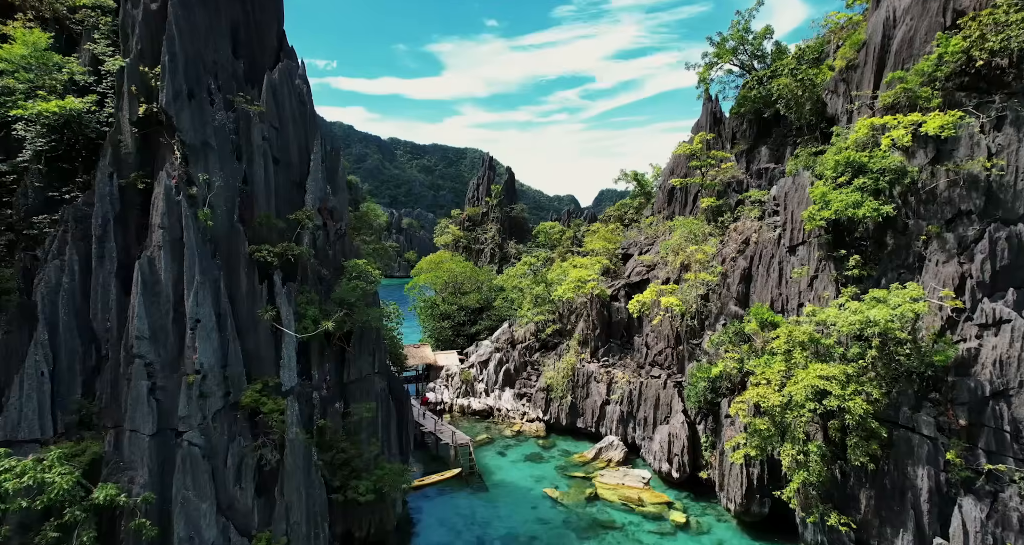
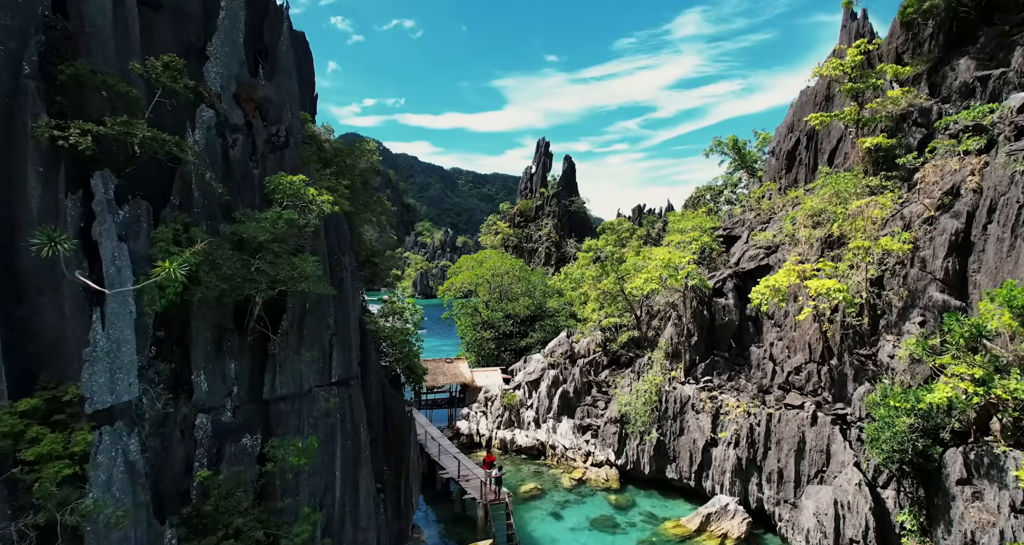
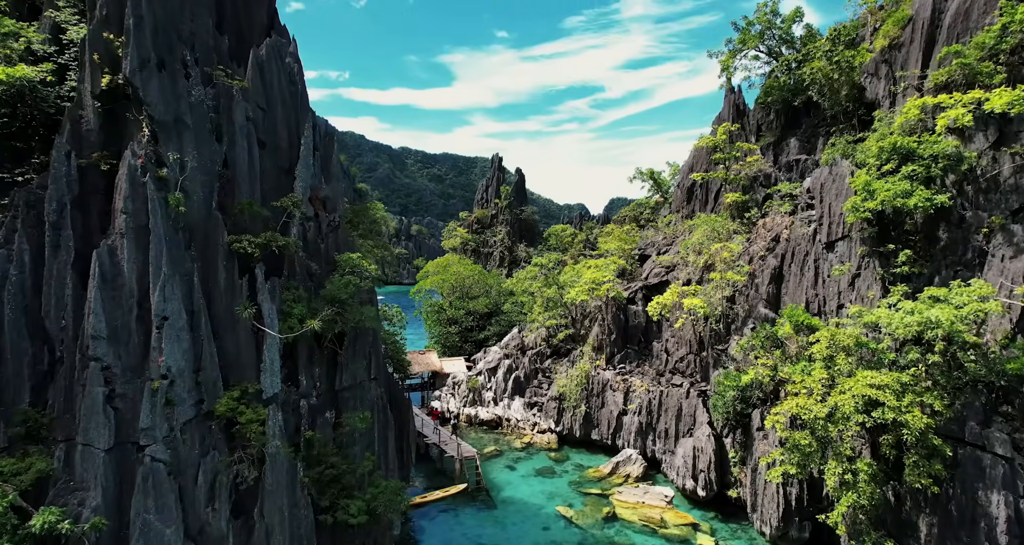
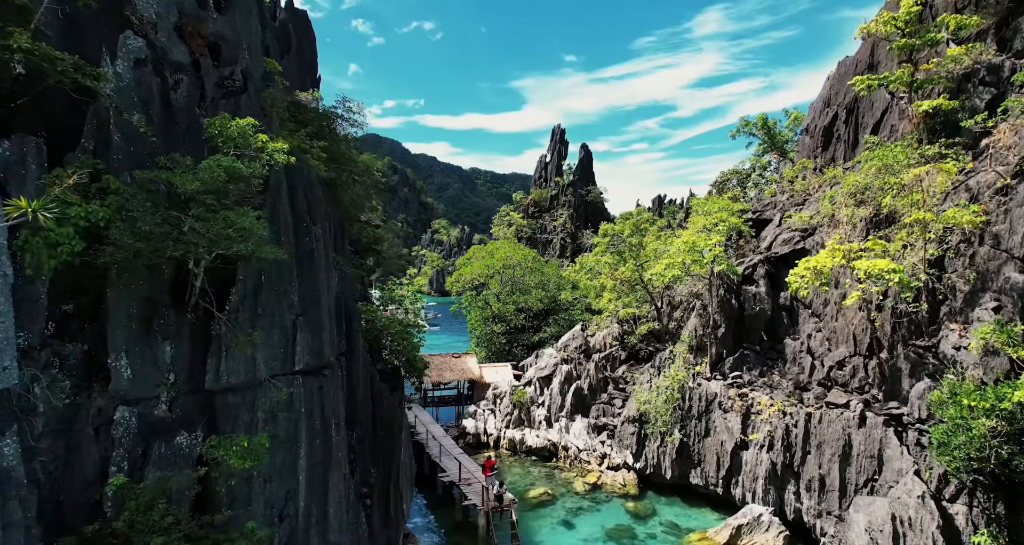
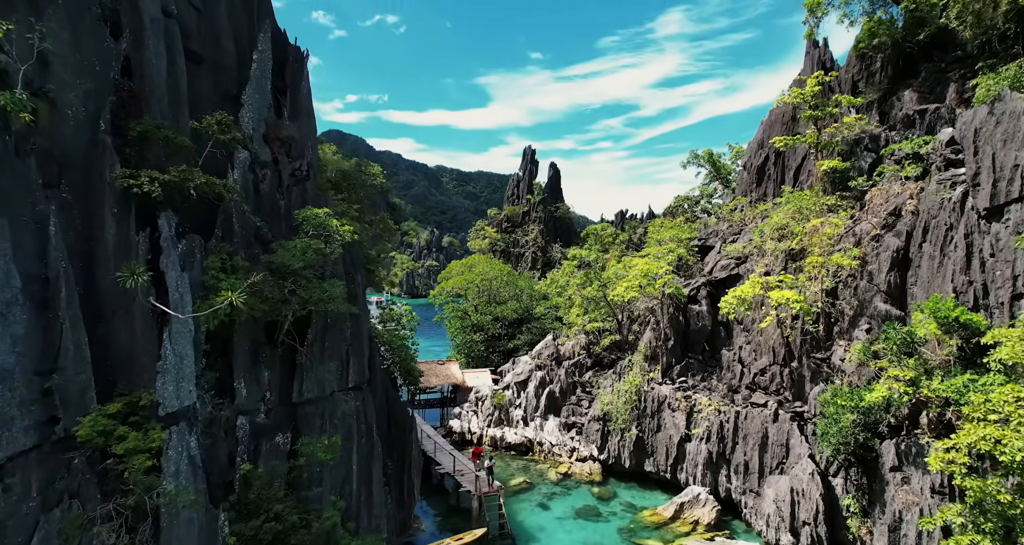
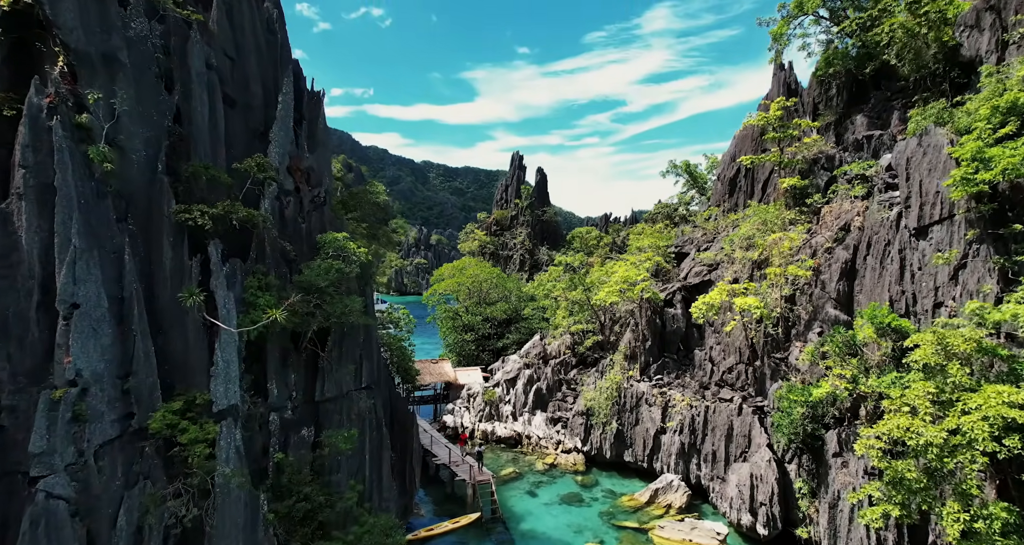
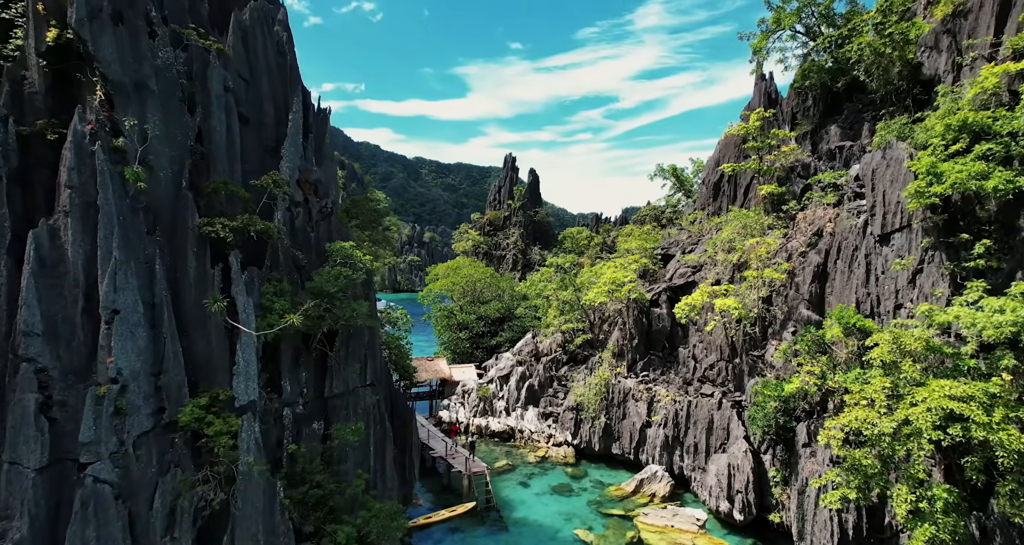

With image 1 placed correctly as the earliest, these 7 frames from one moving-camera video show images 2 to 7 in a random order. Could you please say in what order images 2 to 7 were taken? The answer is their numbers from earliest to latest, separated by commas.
3, 7, 6, 5, 2, 4
